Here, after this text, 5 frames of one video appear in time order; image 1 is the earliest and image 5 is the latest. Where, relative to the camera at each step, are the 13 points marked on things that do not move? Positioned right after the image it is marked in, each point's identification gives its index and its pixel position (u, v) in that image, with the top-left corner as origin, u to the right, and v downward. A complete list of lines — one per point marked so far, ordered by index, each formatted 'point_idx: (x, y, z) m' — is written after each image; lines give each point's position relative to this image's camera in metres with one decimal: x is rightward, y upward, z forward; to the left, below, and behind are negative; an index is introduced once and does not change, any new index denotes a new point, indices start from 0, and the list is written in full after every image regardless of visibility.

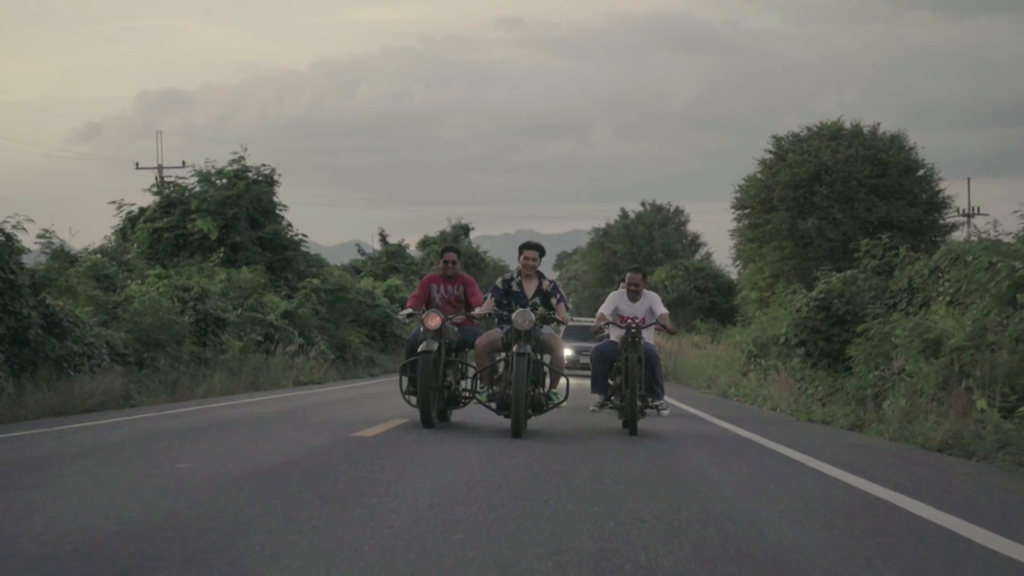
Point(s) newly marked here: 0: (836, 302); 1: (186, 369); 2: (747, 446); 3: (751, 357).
0: (+4.5, -0.3, +17.3) m
1: (-4.2, -1.1, +16.2) m
2: (+1.9, -1.4, +9.5) m
3: (+3.7, -1.2, +19.4) m
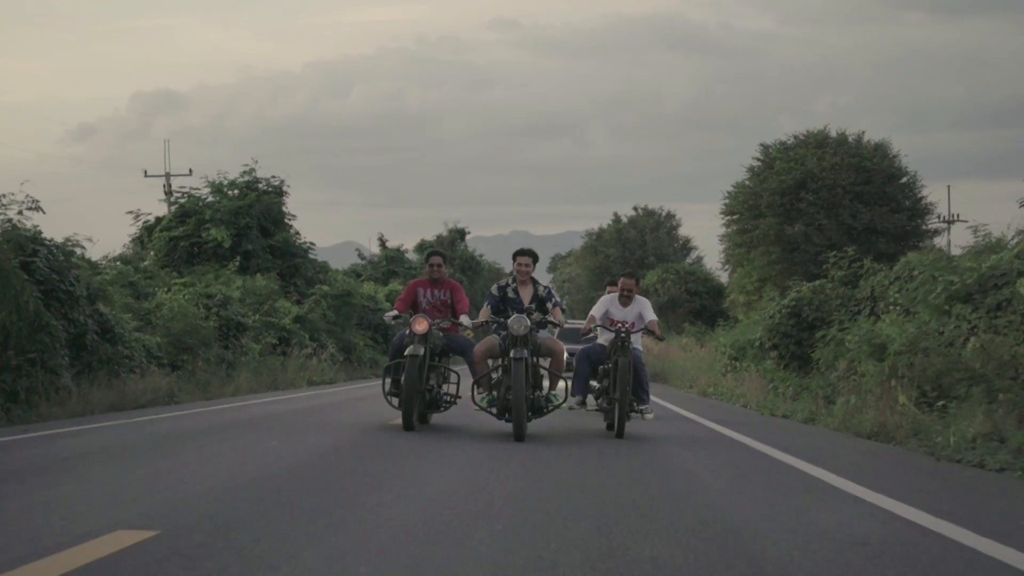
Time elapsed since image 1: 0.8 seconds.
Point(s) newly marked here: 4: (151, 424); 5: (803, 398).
0: (+4.4, -0.4, +18.4) m
1: (-4.3, -1.2, +17.3) m
2: (+1.9, -1.5, +10.7) m
3: (+3.7, -1.3, +20.5) m
4: (-3.8, -1.5, +12.7) m
5: (+3.3, -1.3, +14.5) m
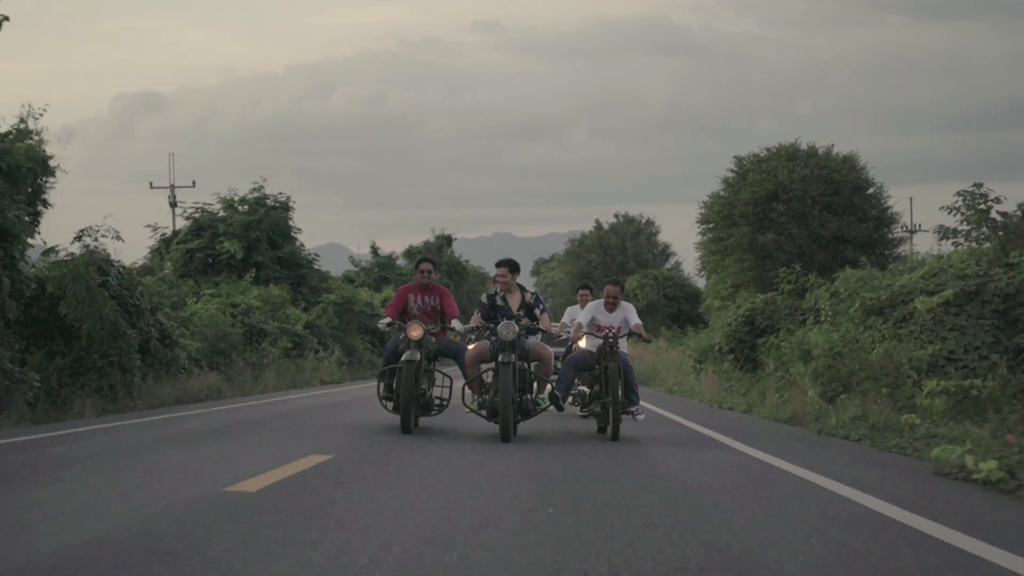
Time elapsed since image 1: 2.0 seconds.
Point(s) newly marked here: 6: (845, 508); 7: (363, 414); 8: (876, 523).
0: (+4.3, -0.5, +20.4) m
1: (-4.4, -1.4, +19.1) m
2: (+1.9, -1.6, +12.6) m
3: (+3.4, -1.4, +22.5) m
4: (-3.9, -1.6, +14.5) m
5: (+3.2, -1.4, +16.4) m
6: (+2.1, -1.4, +7.7) m
7: (-2.2, -1.8, +17.1) m
8: (+2.2, -1.4, +7.1) m
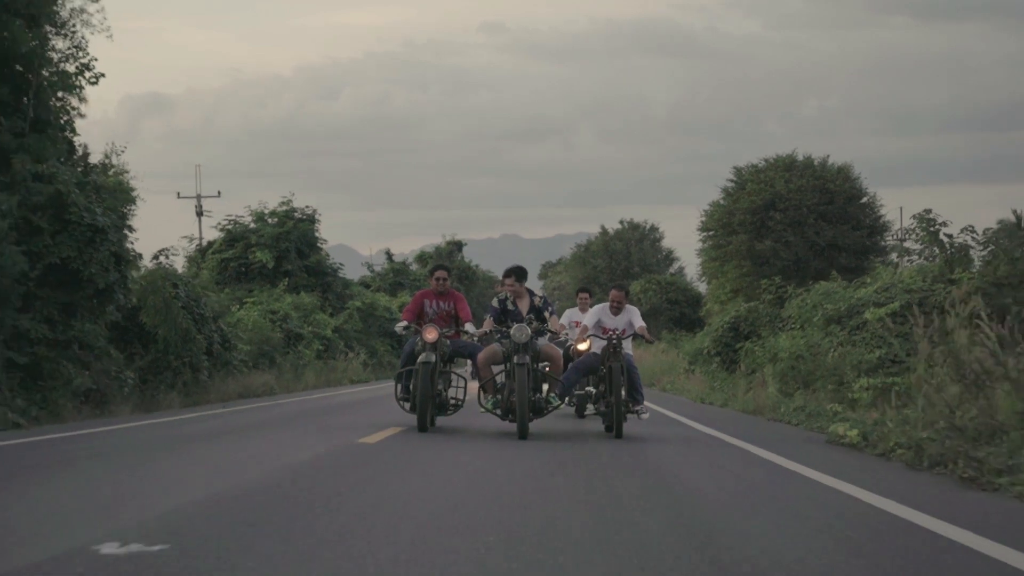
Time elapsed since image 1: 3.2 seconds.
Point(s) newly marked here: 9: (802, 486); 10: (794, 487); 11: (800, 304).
0: (+4.4, -0.7, +22.2) m
1: (-4.2, -1.5, +21.0) m
2: (+2.0, -1.8, +14.4) m
3: (+3.6, -1.6, +24.3) m
4: (-3.8, -1.8, +16.4) m
5: (+3.4, -1.6, +18.2) m
6: (+2.3, -1.6, +9.5) m
7: (-2.1, -2.0, +19.0) m
8: (+2.3, -1.5, +8.9) m
9: (+2.3, -1.6, +9.4) m
10: (+2.2, -1.6, +9.3) m
11: (+4.5, -0.2, +18.2) m
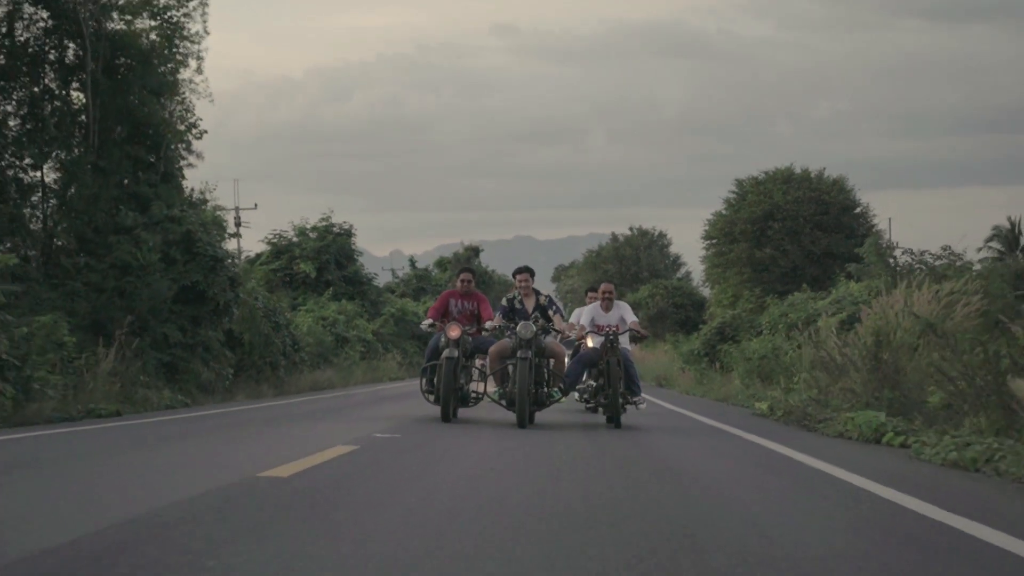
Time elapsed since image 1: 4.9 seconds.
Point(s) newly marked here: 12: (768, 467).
0: (+4.8, -0.8, +25.0) m
1: (-3.9, -1.7, +23.9) m
2: (+2.3, -1.9, +17.2) m
3: (+4.0, -1.7, +27.1) m
4: (-3.5, -1.9, +19.3) m
5: (+3.7, -1.7, +21.1) m
6: (+2.5, -1.7, +12.4) m
7: (-1.7, -2.1, +21.9) m
8: (+2.5, -1.7, +11.8) m
9: (+2.5, -1.7, +12.2) m
10: (+2.4, -1.7, +12.2) m
11: (+4.8, -0.4, +21.0) m
12: (+2.6, -1.7, +11.8) m
